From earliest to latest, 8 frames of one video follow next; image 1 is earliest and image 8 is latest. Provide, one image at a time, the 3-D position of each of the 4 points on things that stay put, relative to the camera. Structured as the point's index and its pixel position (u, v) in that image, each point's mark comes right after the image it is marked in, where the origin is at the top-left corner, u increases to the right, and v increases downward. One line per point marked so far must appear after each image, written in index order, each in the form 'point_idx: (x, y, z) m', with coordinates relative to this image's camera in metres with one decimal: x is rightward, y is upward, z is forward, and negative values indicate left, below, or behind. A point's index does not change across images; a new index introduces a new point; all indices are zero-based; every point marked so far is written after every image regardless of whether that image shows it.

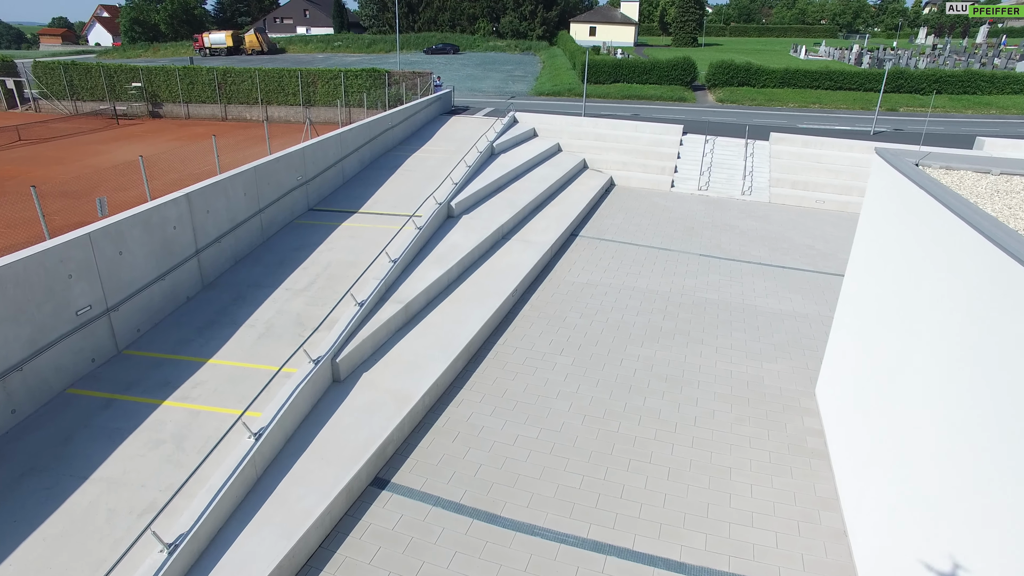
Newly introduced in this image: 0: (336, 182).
0: (-4.4, +2.7, +16.5) m
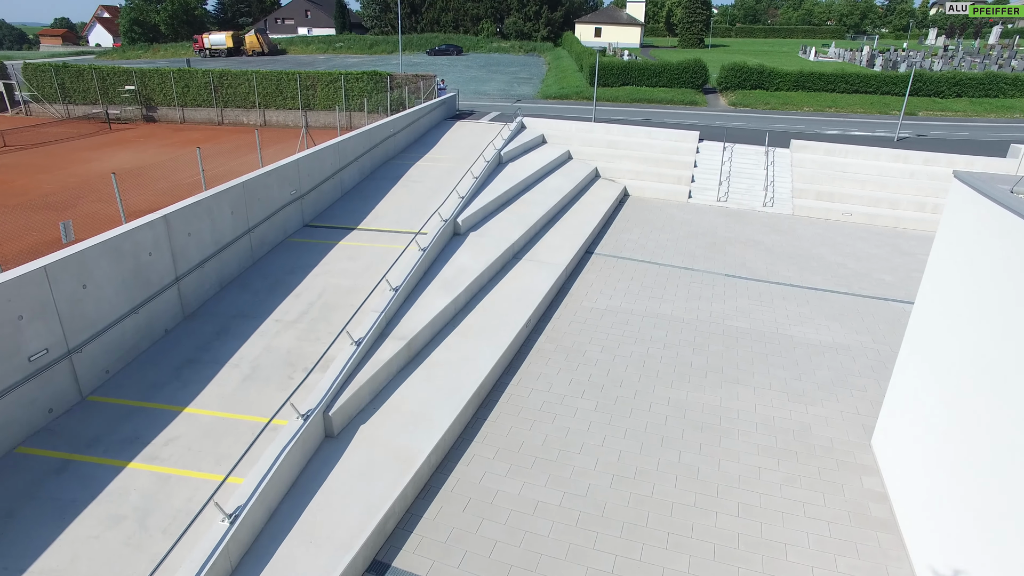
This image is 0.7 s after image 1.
0: (-4.2, +2.2, +15.4) m
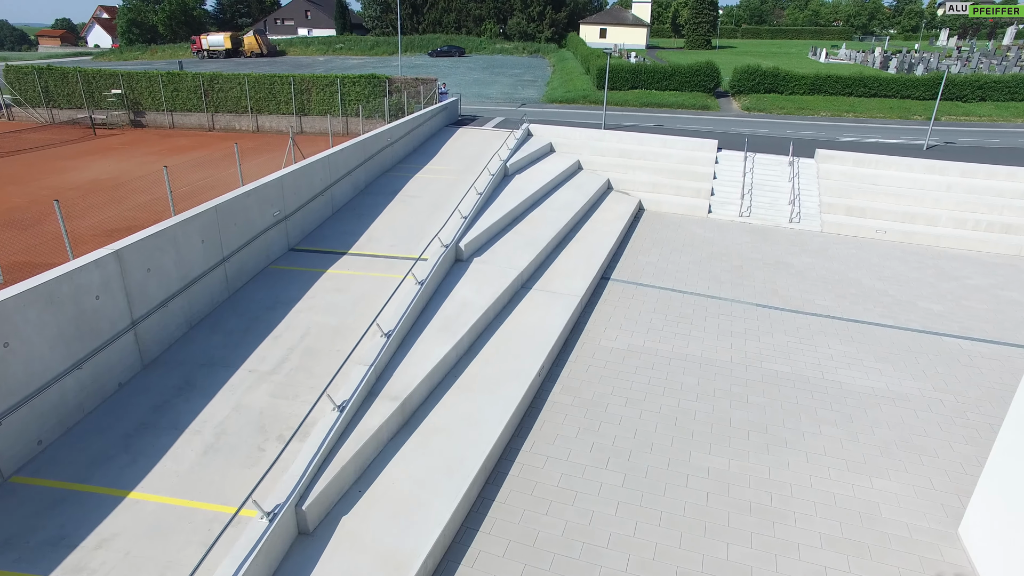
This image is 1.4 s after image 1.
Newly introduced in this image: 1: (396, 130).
0: (-4.0, +1.6, +14.0) m
1: (-3.2, +4.4, +18.1) m
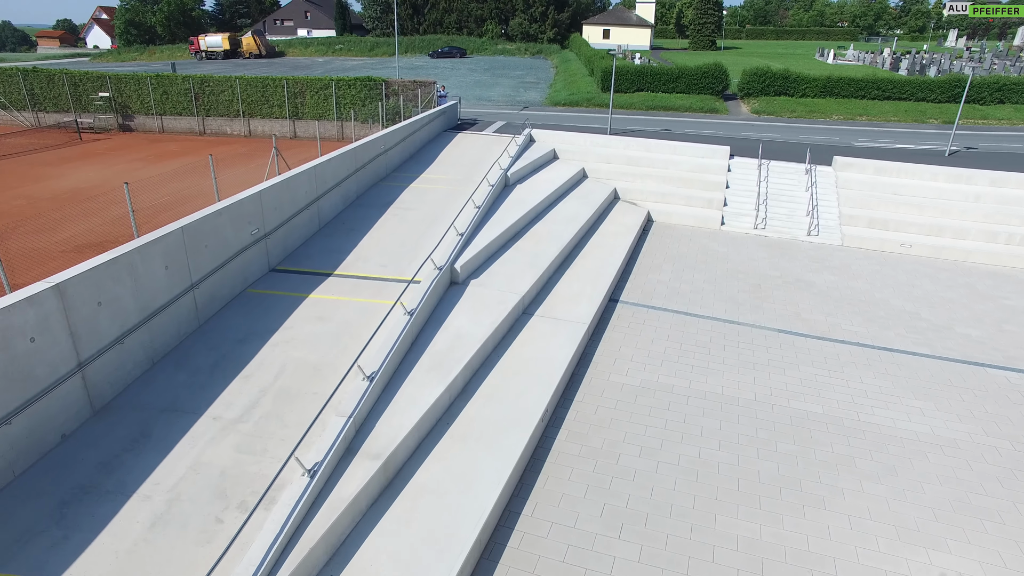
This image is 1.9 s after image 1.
0: (-4.0, +1.2, +13.0) m
1: (-3.2, +4.0, +17.1) m
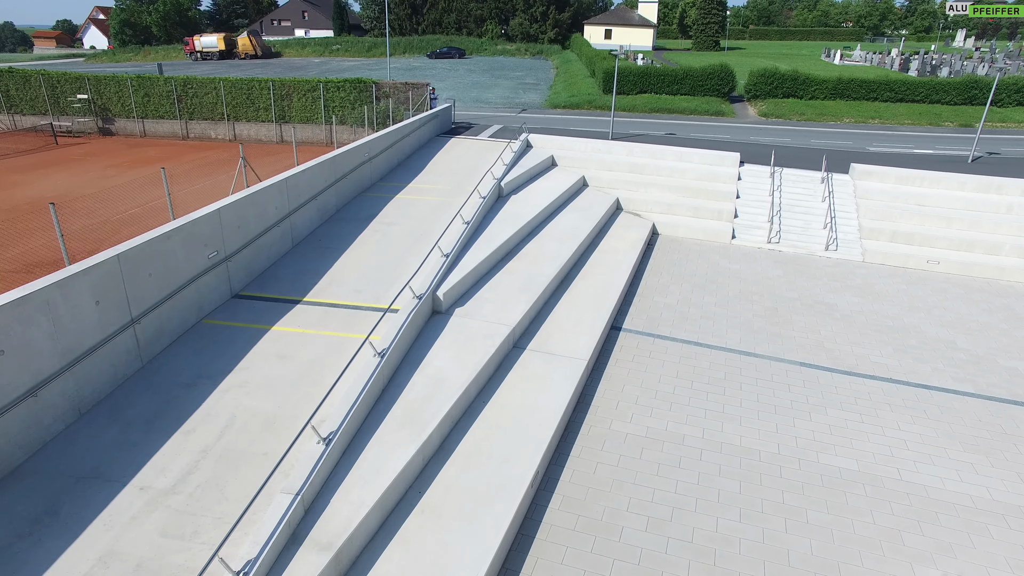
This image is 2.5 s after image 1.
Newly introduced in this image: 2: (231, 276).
0: (-4.2, +0.7, +11.8) m
1: (-3.4, +3.5, +15.9) m
2: (-4.4, +0.2, +10.3) m
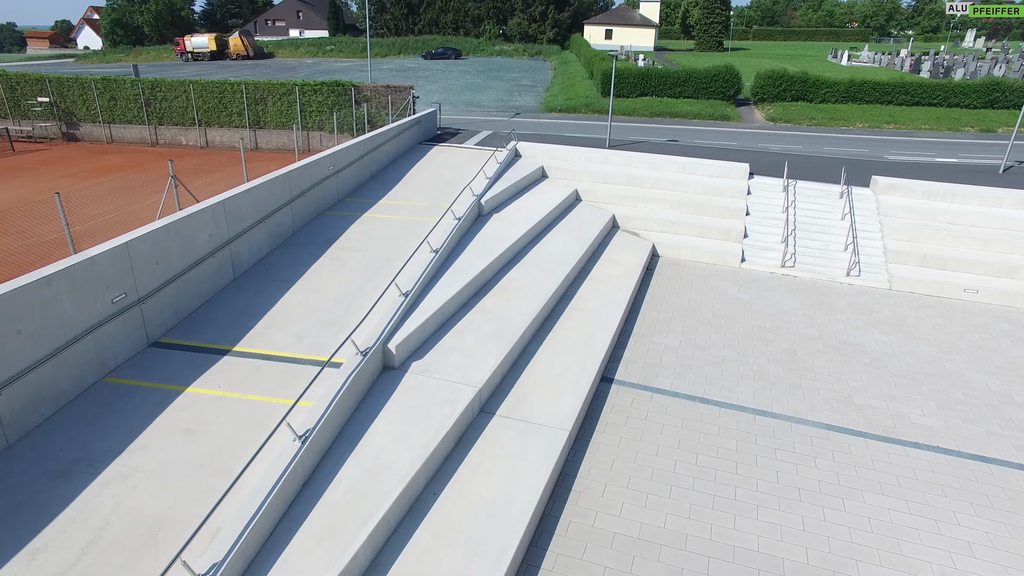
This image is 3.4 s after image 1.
0: (-4.6, +0.1, +10.1) m
1: (-3.7, +2.9, +14.2) m
2: (-4.8, -0.4, +8.6) m
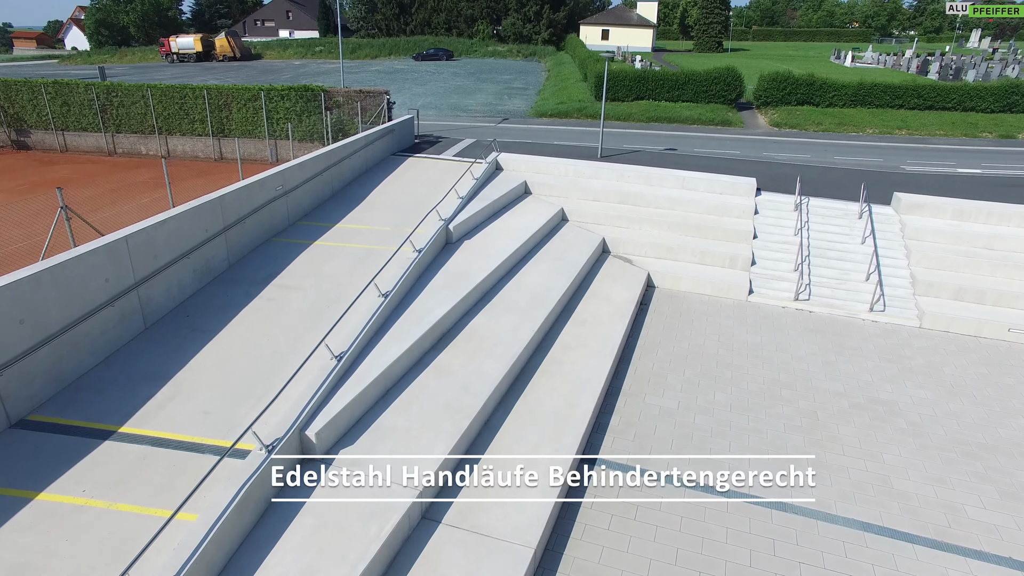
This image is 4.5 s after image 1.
0: (-5.1, -0.6, +8.3) m
1: (-4.2, +2.2, +12.4) m
2: (-5.3, -1.1, +6.8) m
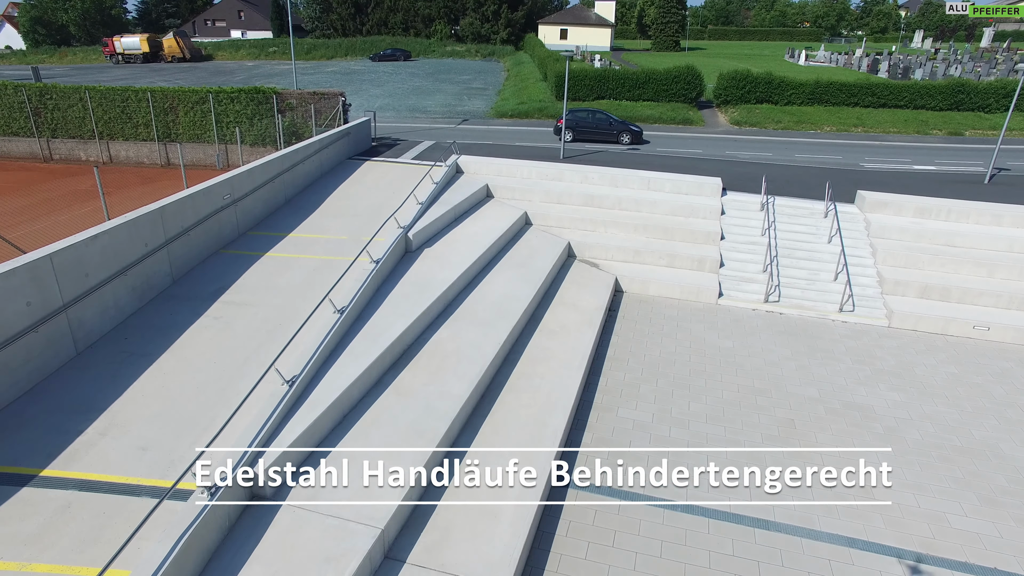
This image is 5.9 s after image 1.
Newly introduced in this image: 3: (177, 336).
0: (-5.5, -0.9, +7.6) m
1: (-4.9, +1.9, +11.7) m
2: (-5.6, -1.4, +6.1) m
3: (-4.4, -0.6, +8.6) m
